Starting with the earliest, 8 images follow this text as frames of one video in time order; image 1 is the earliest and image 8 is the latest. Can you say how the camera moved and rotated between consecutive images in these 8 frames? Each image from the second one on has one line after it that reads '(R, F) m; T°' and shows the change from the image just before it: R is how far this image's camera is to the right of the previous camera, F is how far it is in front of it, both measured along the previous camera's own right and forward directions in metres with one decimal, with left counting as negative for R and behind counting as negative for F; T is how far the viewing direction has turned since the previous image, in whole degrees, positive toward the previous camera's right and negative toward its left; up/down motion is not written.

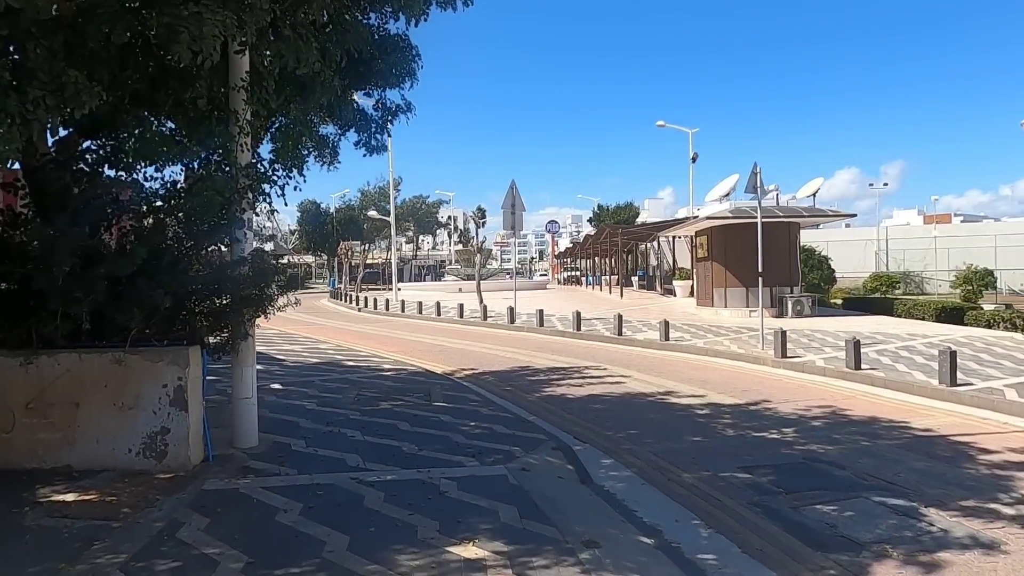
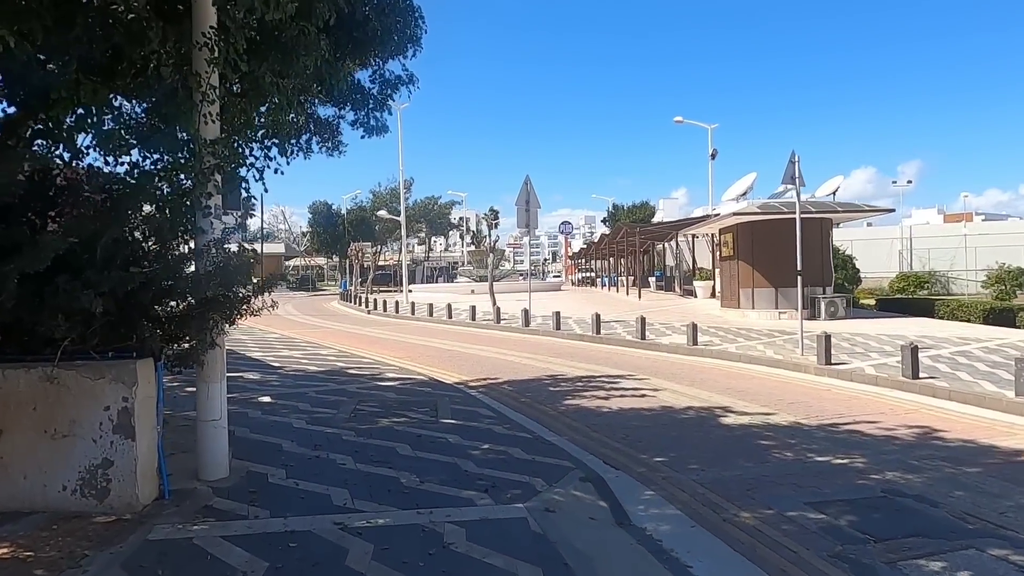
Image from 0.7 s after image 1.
(-0.1, +1.2) m; -1°
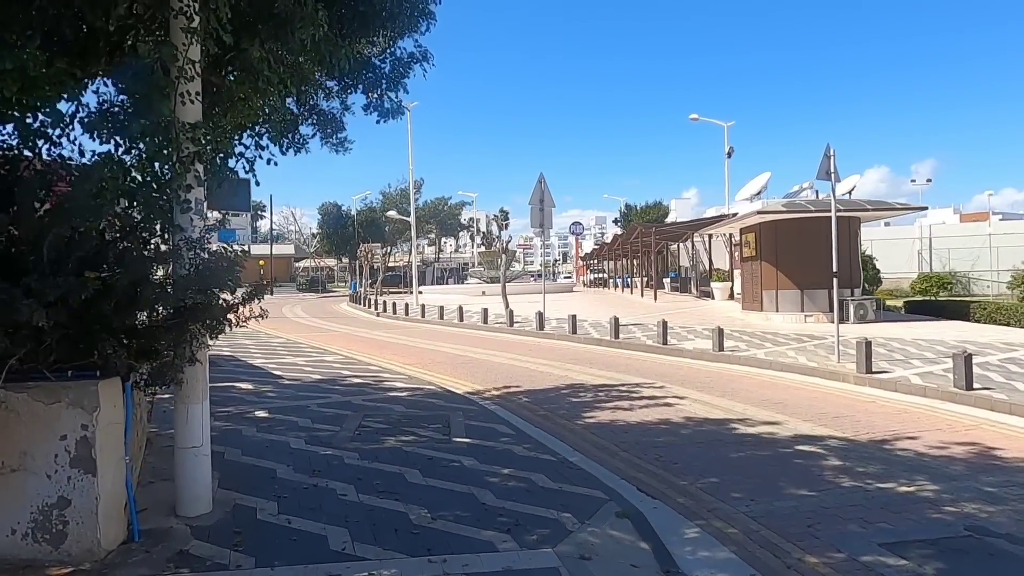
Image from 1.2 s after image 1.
(-0.1, +0.8) m; -1°
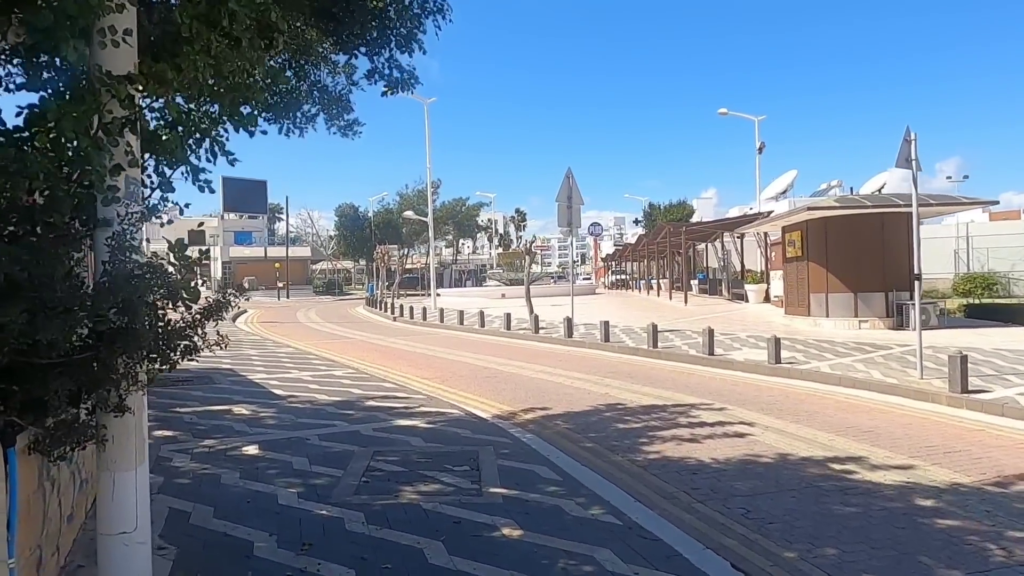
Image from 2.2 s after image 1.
(-0.3, +1.6) m; -1°
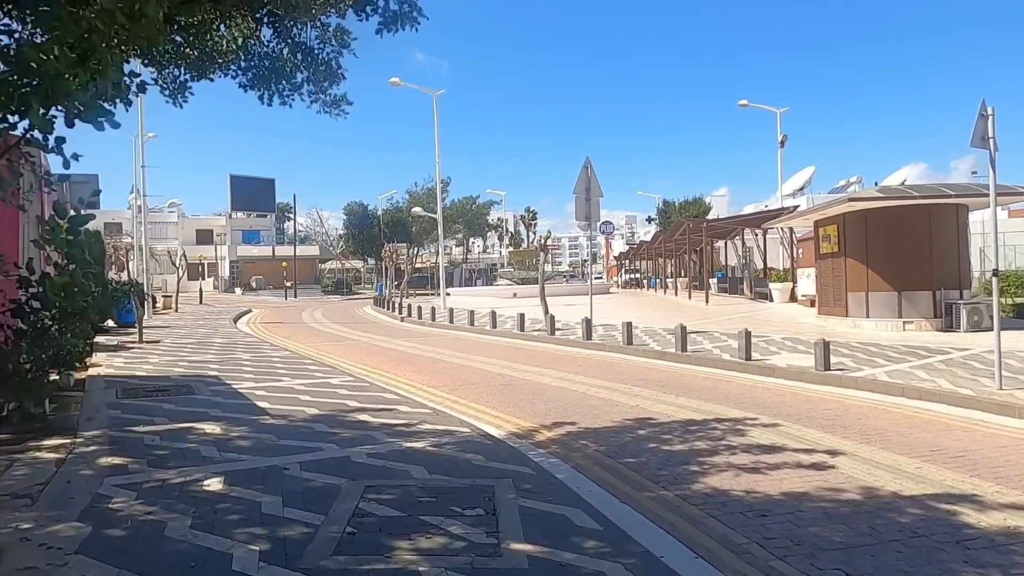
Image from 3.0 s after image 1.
(-0.1, +1.4) m; -1°
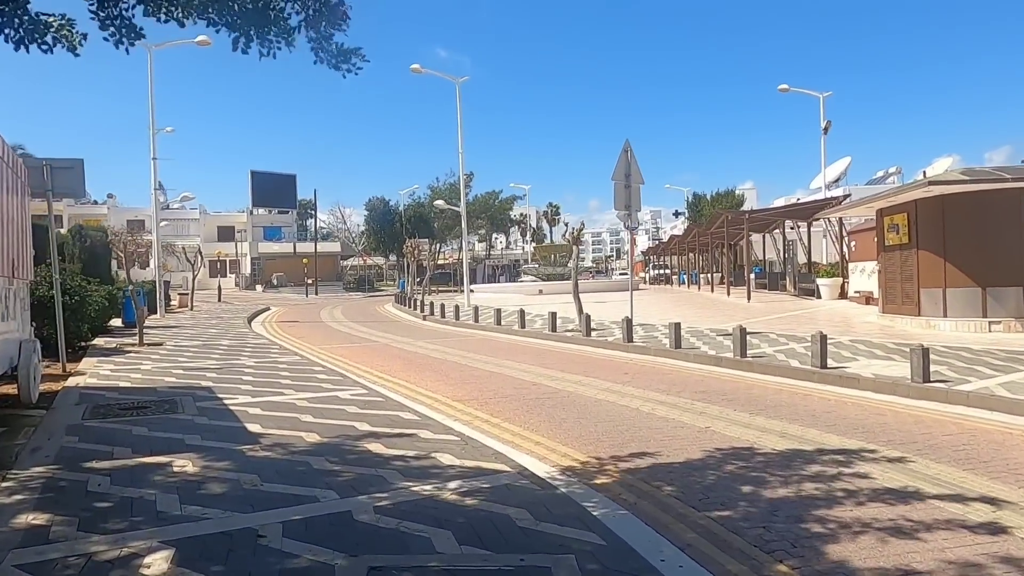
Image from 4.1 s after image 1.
(-0.3, +1.8) m; -2°
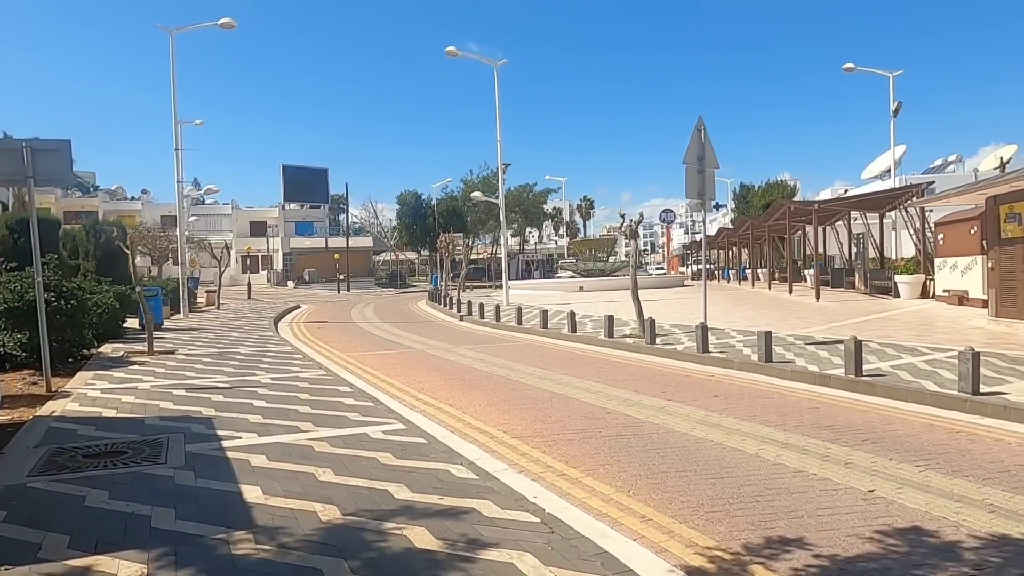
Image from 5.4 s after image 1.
(-0.5, +2.2) m; -3°
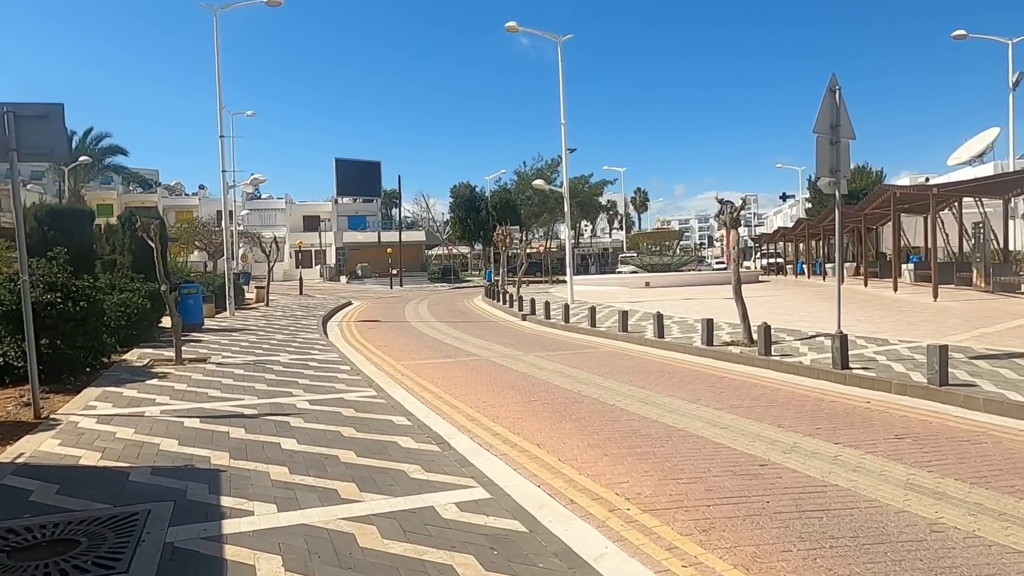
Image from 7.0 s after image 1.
(-0.7, +2.5) m; -4°
